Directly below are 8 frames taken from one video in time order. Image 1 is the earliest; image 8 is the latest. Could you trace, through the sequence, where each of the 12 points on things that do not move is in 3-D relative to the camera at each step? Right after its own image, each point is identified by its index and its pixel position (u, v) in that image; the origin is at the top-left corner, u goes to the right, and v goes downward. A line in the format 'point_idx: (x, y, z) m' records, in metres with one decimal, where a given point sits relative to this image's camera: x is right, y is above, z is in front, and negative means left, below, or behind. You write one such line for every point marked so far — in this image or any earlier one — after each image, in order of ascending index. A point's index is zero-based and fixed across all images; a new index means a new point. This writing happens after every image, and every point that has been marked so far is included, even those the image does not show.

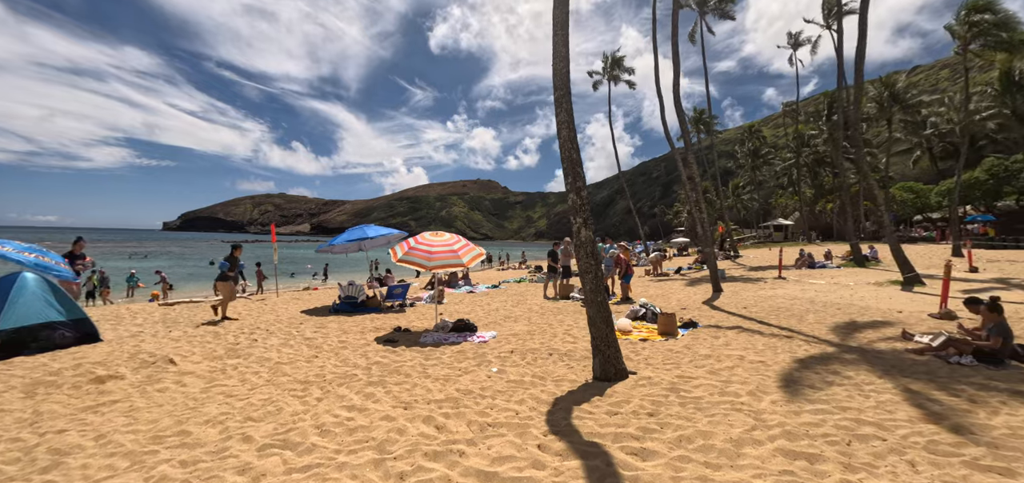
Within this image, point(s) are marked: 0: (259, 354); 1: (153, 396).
0: (-3.8, -1.7, +6.5) m
1: (-4.0, -1.7, +4.9) m
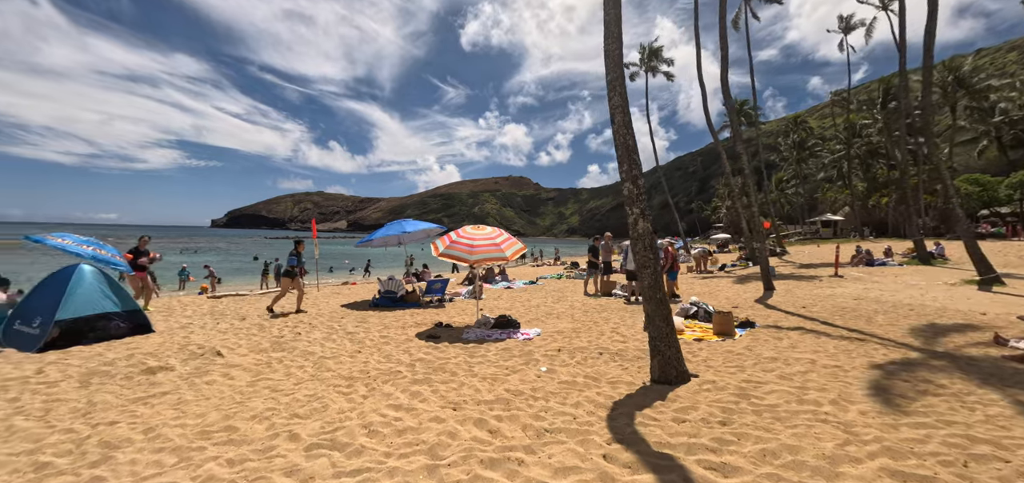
0: (-3.1, -1.6, +6.5) m
1: (-3.5, -1.6, +4.9) m
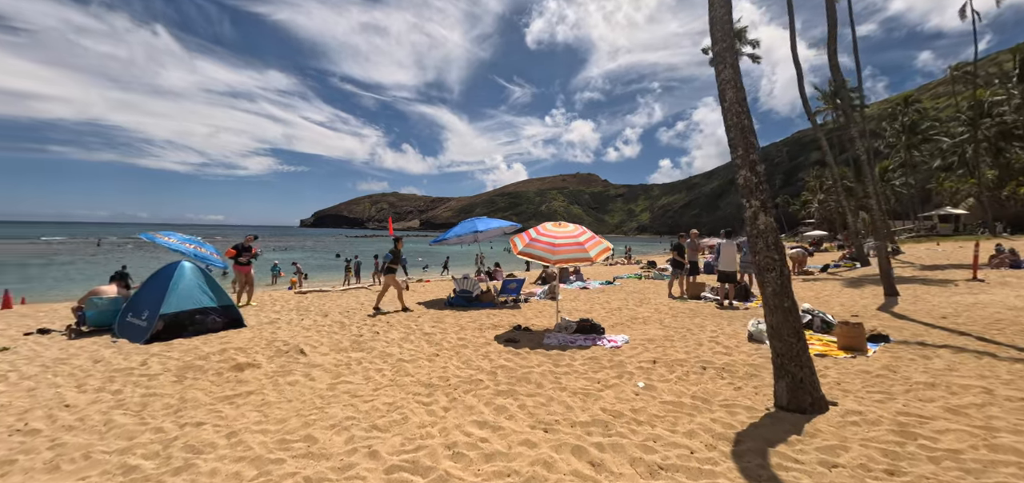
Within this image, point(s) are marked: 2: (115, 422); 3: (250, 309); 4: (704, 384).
0: (-1.9, -1.5, +6.3) m
1: (-2.5, -1.6, +4.7) m
2: (-3.6, -1.6, +4.0) m
3: (-5.8, -1.5, +9.7) m
4: (+2.2, -1.7, +5.1) m
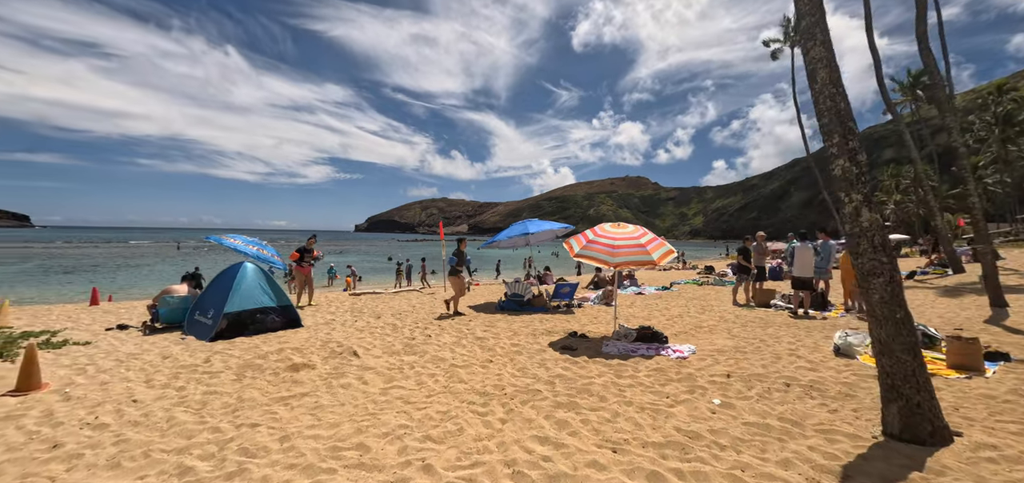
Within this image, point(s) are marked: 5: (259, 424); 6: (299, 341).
0: (-1.1, -1.6, +6.1) m
1: (-1.9, -1.6, +4.6) m
2: (-3.1, -1.6, +4.0) m
3: (-4.6, -1.6, +9.9) m
4: (+2.9, -1.7, +4.5) m
5: (-2.2, -1.6, +3.9) m
6: (-3.4, -1.6, +7.0) m
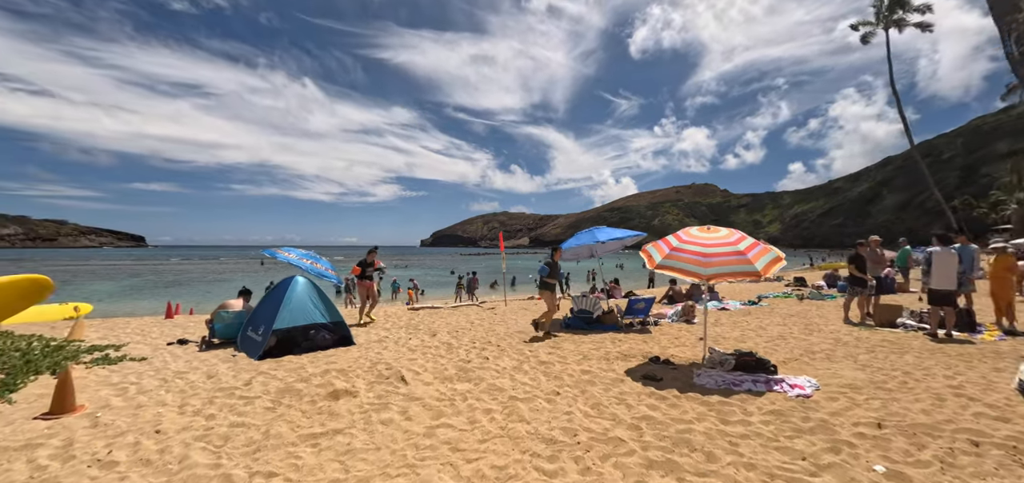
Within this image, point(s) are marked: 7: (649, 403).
0: (-0.3, -1.7, +5.2) m
1: (-1.2, -1.7, +3.9) m
2: (-2.5, -1.7, +3.4) m
3: (-3.2, -1.9, +9.5) m
4: (+3.4, -1.7, +3.1) m
5: (-1.7, -1.7, +3.2) m
6: (-2.4, -1.8, +6.4) m
7: (+1.4, -1.6, +4.4) m
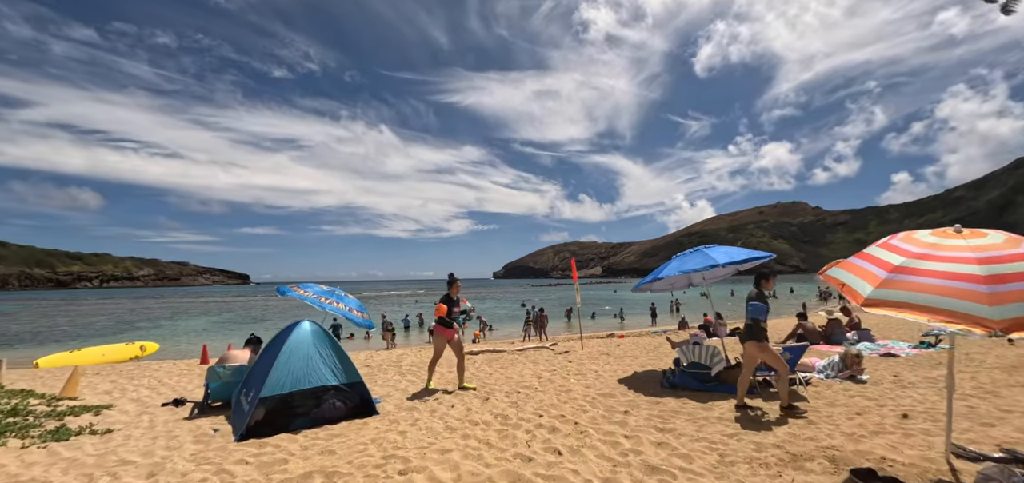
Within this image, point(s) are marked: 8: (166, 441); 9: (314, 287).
0: (+0.3, -1.8, +2.8) m
1: (-0.8, -1.8, +1.7) m
2: (-2.2, -1.8, +1.4) m
3: (-1.9, -2.4, +7.5) m
4: (+3.6, -1.5, +0.2) m
5: (-1.4, -1.7, +1.0) m
6: (-1.6, -2.1, +4.3) m
7: (+1.8, -1.7, +1.8) m
8: (-3.8, -2.2, +4.9) m
9: (-3.2, -0.8, +7.1) m
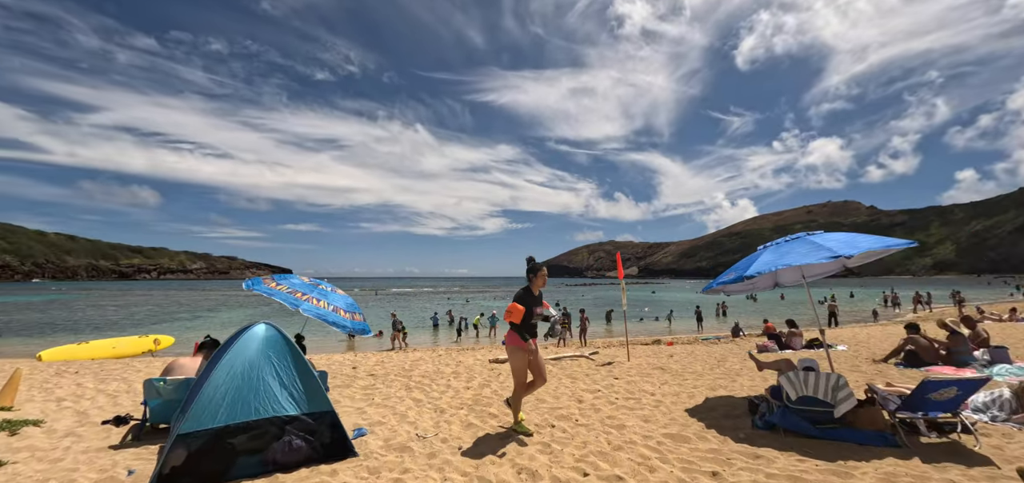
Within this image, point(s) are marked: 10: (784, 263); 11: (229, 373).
0: (+0.4, -1.6, +1.1) m
1: (-0.9, -1.6, +0.1) m
2: (-2.2, -1.6, -0.1) m
3: (-1.5, -2.2, +6.0) m
4: (+3.5, -1.3, -1.8) m
5: (-1.5, -1.5, -0.6) m
6: (-1.4, -1.8, +2.8) m
7: (+1.8, -1.5, 0.0) m
8: (-3.6, -2.0, +3.4) m
9: (-2.8, -0.5, +5.7) m
10: (+3.2, -0.2, +5.6) m
11: (-2.4, -1.1, +3.8) m
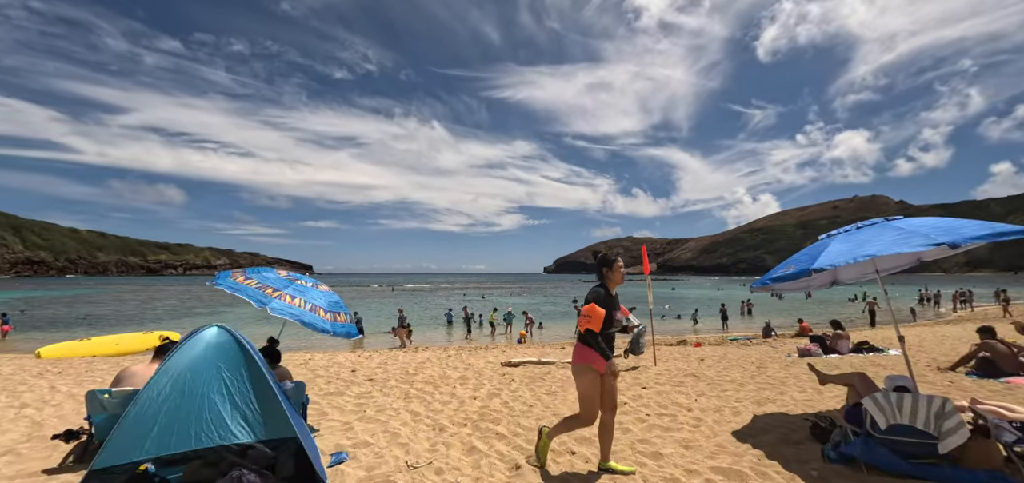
0: (+0.3, -1.5, +0.3) m
1: (-0.9, -1.5, -0.8) m
2: (-2.3, -1.5, -0.9) m
3: (-1.3, -2.0, +5.2) m
4: (+3.3, -1.3, -2.8) m
5: (-1.6, -1.4, -1.3) m
6: (-1.4, -1.7, +2.0) m
7: (+1.7, -1.4, -0.9) m
8: (-3.6, -1.8, +2.7) m
9: (-2.7, -0.4, +4.9) m
10: (+3.3, -0.1, +4.6) m
11: (-2.3, -1.0, +3.1) m
